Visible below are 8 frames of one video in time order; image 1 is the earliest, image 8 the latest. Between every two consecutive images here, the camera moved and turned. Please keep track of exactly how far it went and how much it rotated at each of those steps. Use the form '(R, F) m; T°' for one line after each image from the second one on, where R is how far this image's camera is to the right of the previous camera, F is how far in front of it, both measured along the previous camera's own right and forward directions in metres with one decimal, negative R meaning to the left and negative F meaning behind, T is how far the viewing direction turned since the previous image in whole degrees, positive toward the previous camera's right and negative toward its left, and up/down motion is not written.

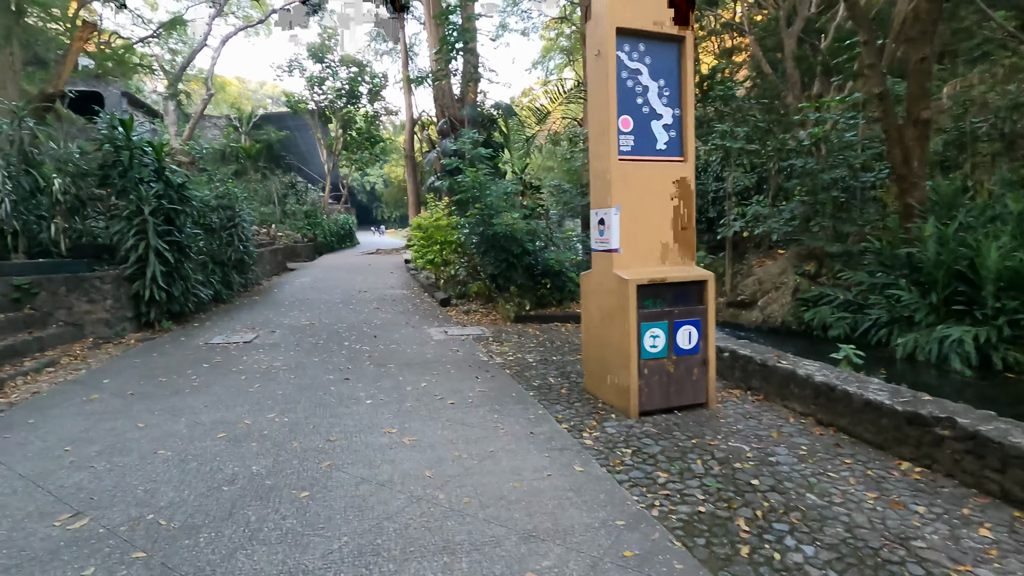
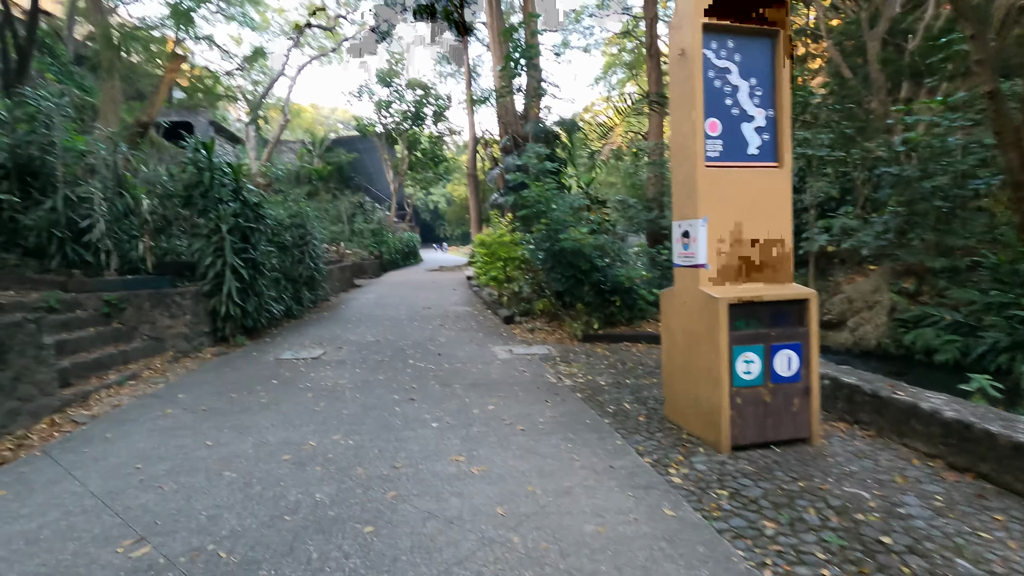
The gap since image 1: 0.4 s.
(-0.1, +0.2) m; -6°
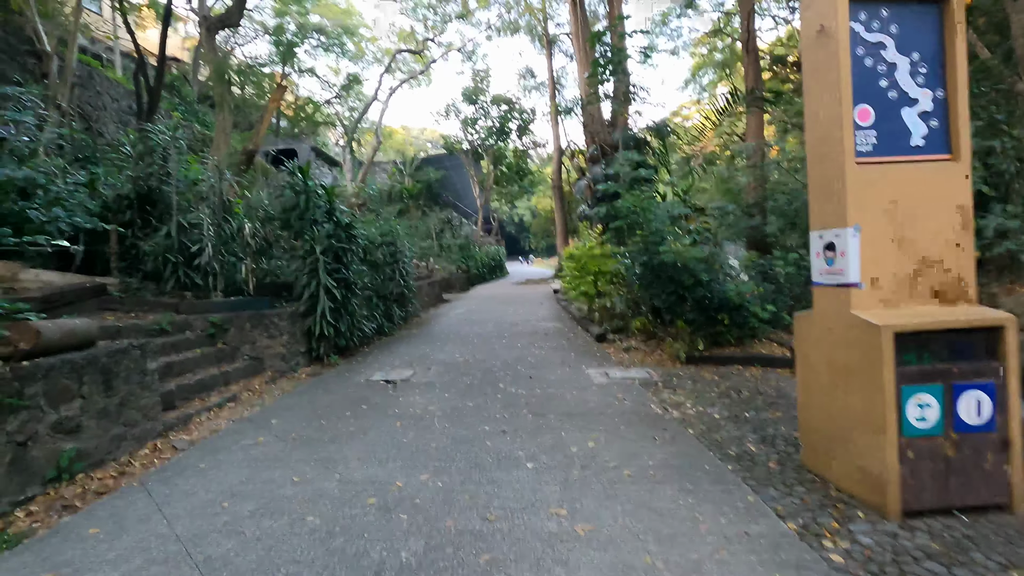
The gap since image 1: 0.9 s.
(-0.1, +0.3) m; -9°
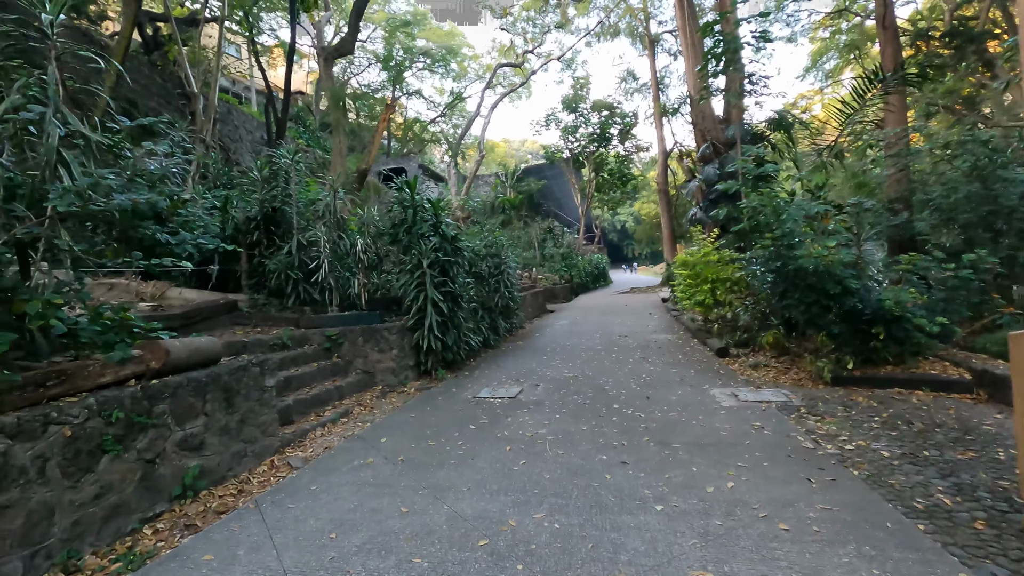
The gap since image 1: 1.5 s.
(-0.1, +0.3) m; -11°
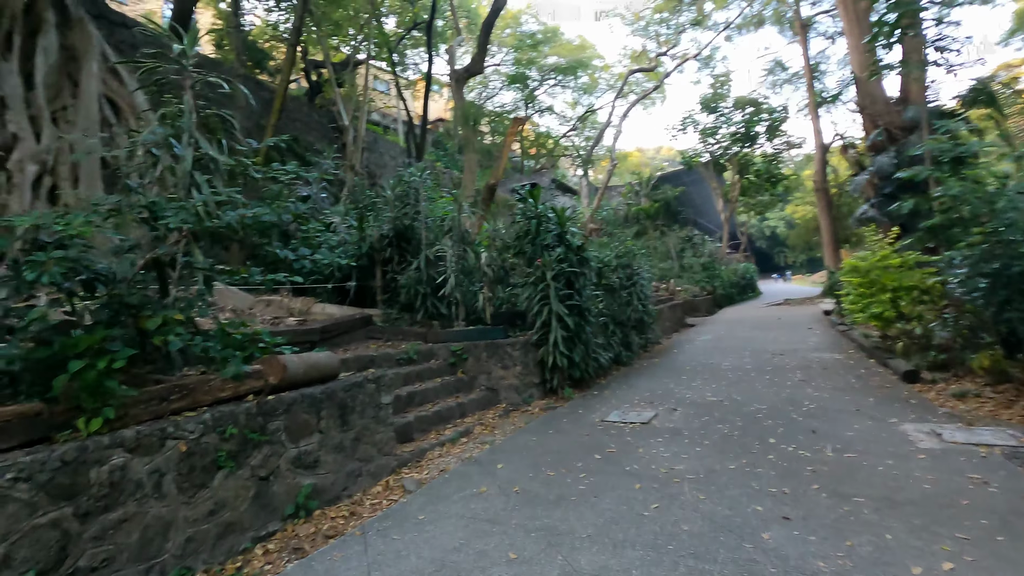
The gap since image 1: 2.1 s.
(+0.1, +0.4) m; -14°
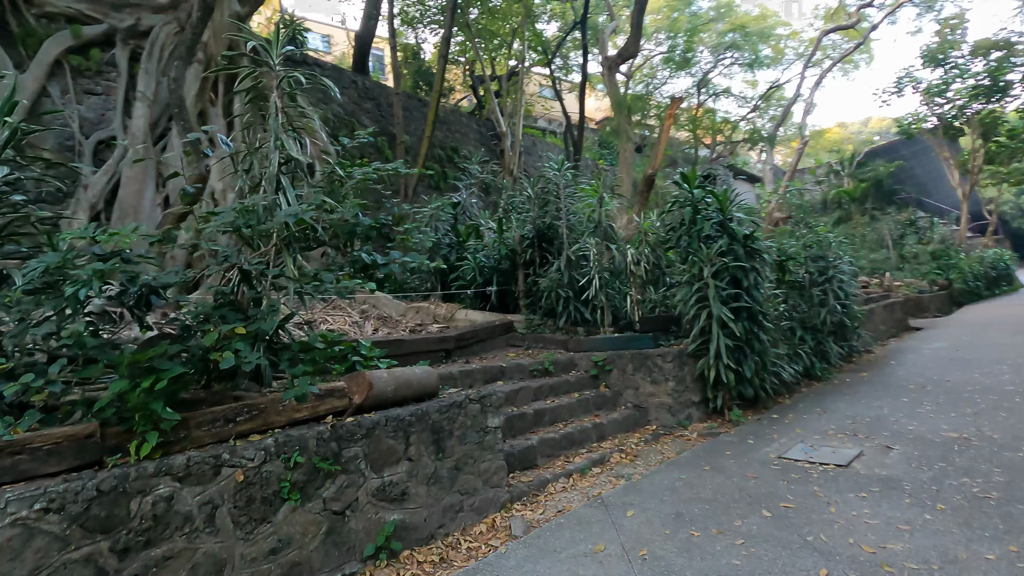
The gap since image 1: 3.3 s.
(+0.3, +0.7) m; -19°
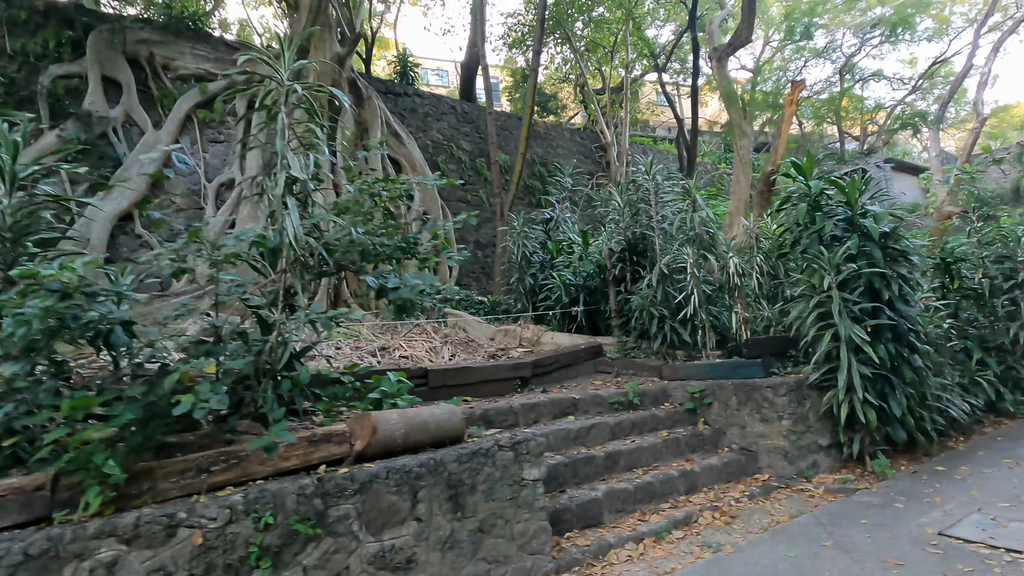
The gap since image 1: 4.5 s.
(+0.4, +0.6) m; -14°
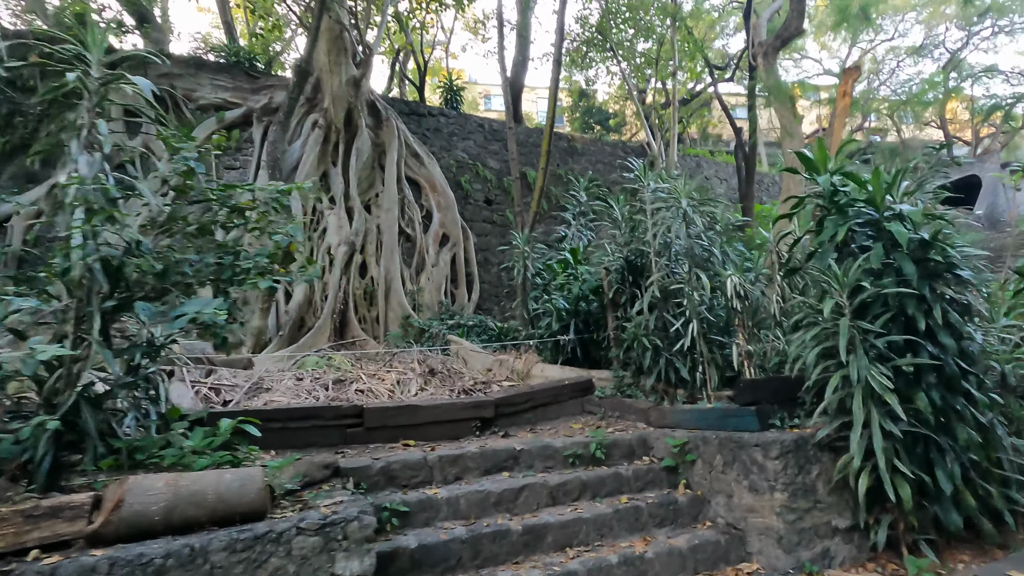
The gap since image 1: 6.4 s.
(+1.0, +0.7) m; -9°
